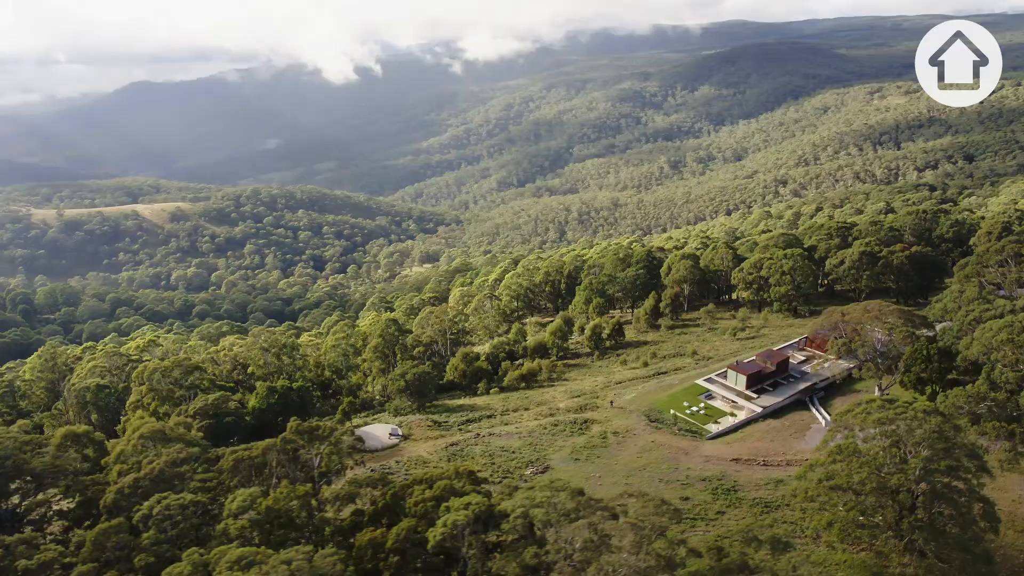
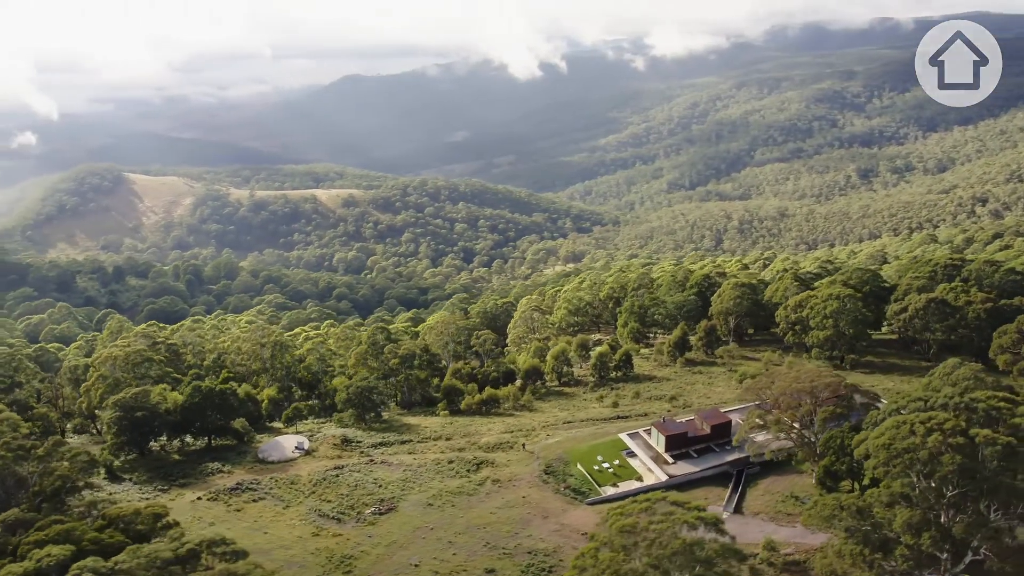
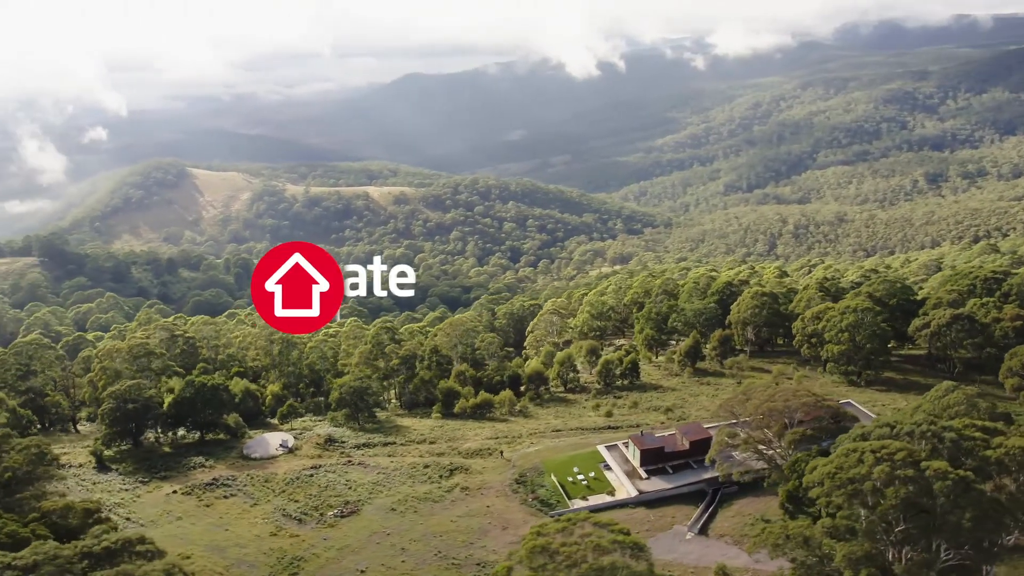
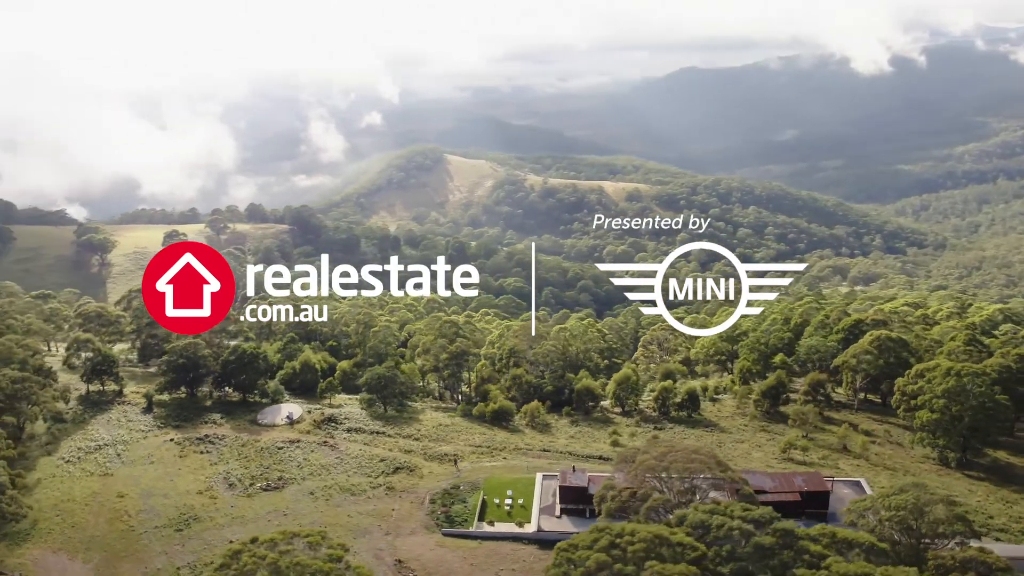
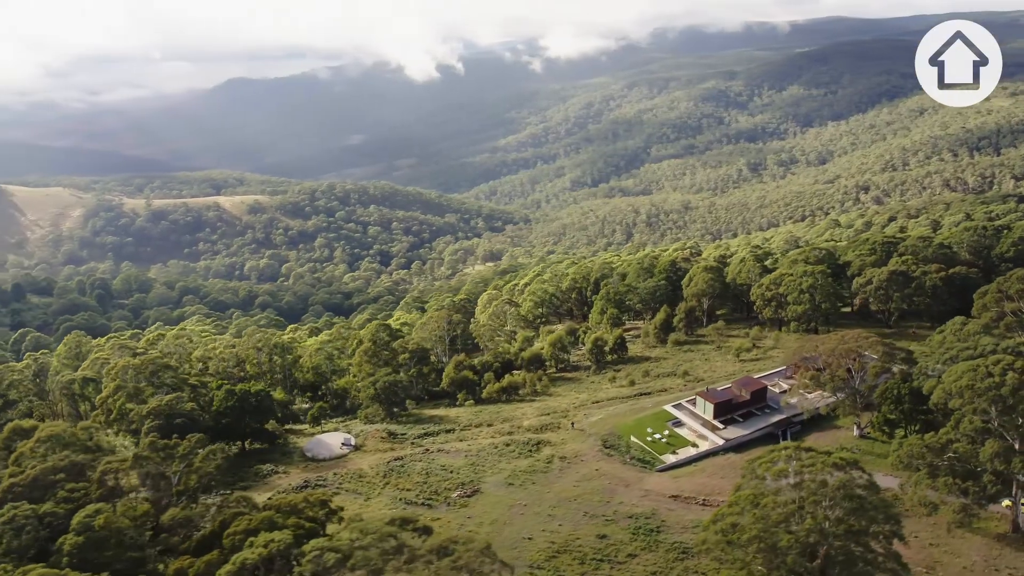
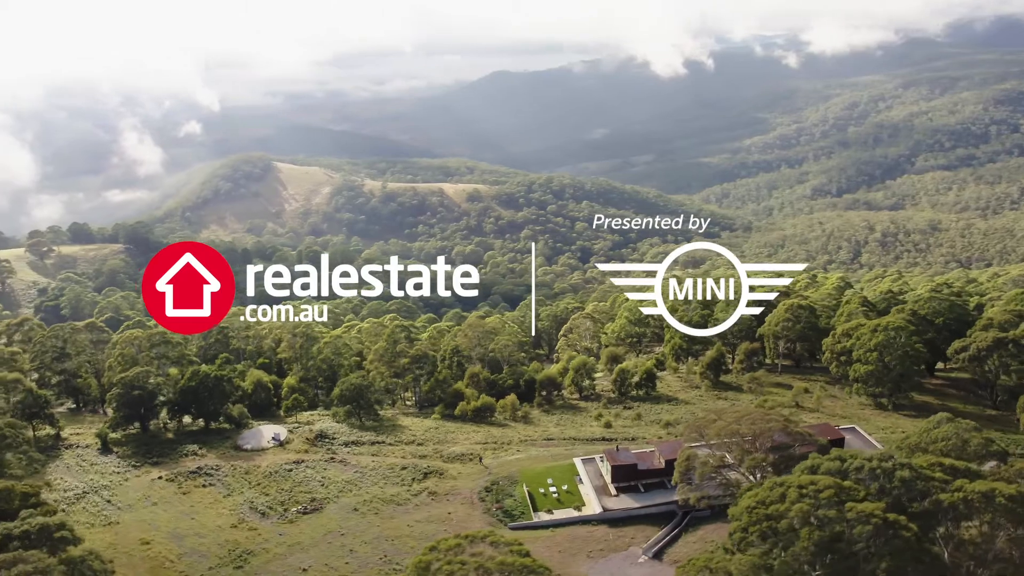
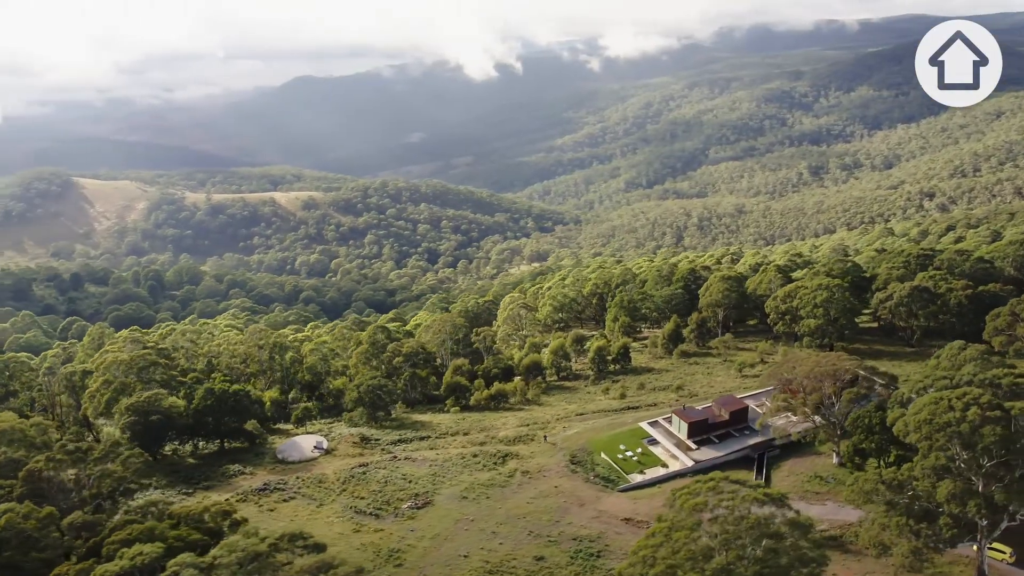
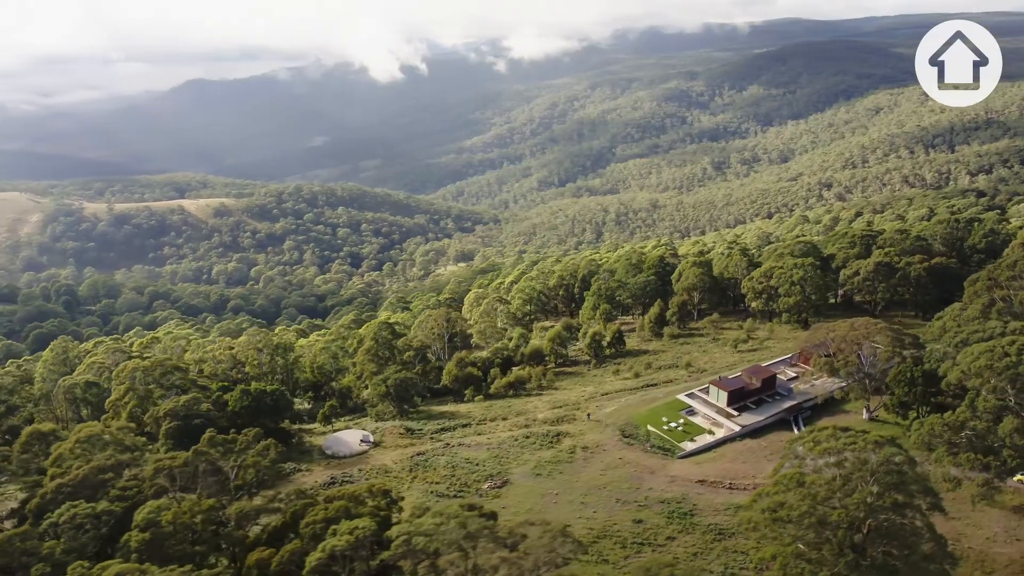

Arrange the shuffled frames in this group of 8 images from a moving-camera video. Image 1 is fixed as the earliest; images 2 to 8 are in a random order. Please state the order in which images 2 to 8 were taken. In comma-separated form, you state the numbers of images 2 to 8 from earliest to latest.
8, 5, 7, 2, 3, 6, 4
